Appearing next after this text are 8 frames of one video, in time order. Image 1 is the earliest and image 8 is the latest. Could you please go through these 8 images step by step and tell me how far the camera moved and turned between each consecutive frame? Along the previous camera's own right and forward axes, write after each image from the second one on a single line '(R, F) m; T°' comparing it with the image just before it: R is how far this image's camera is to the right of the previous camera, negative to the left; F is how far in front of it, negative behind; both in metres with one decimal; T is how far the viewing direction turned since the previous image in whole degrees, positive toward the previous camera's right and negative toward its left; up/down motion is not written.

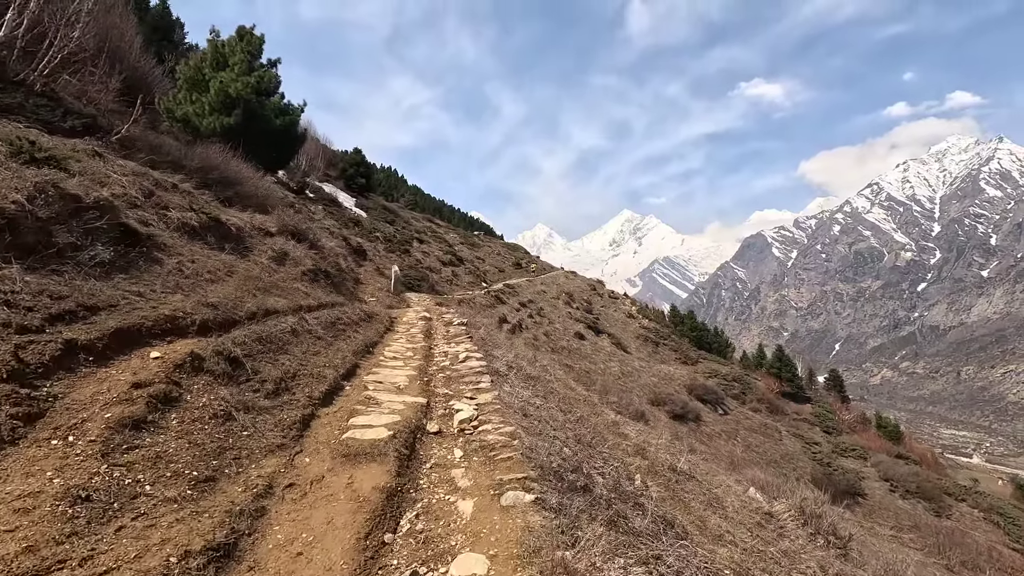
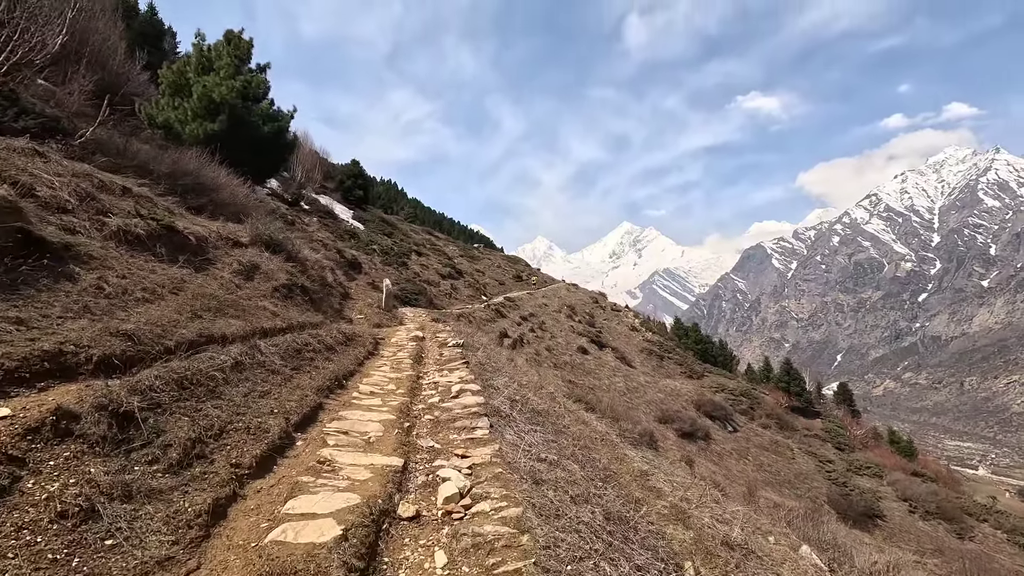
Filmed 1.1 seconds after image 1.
(0.0, +1.3) m; 0°
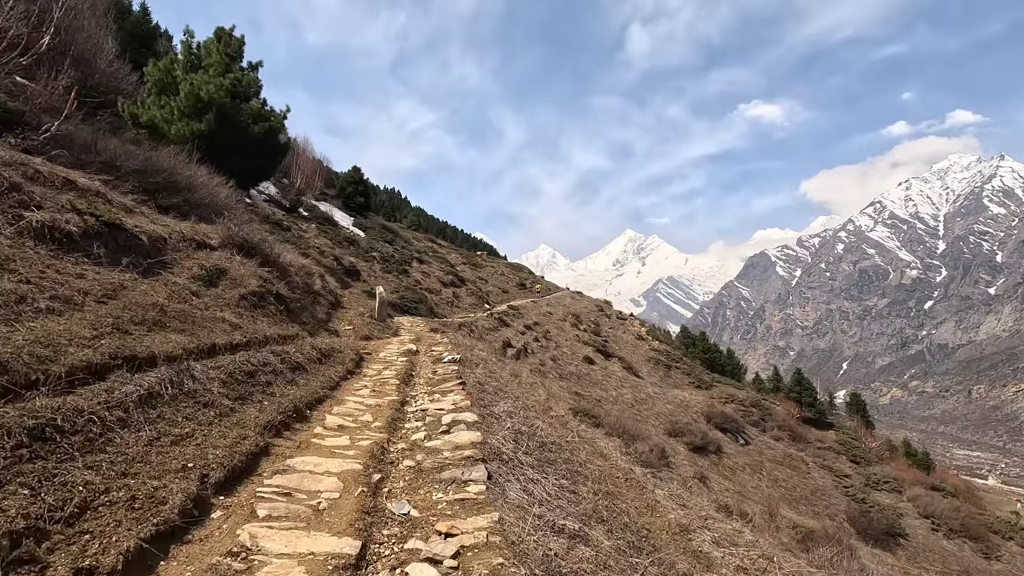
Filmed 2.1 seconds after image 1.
(0.0, +1.2) m; 0°
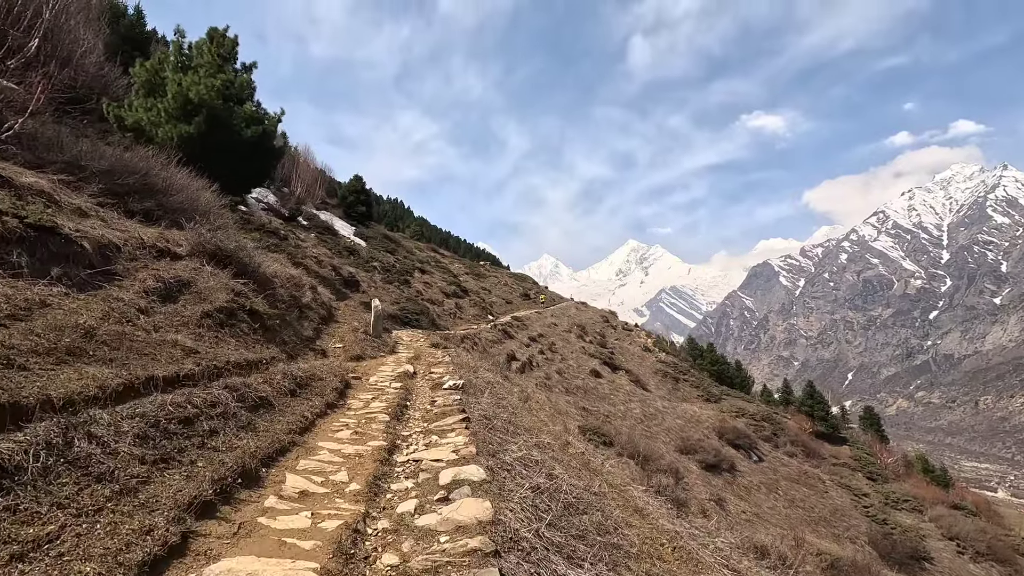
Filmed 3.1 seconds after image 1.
(-0.1, +1.1) m; 0°
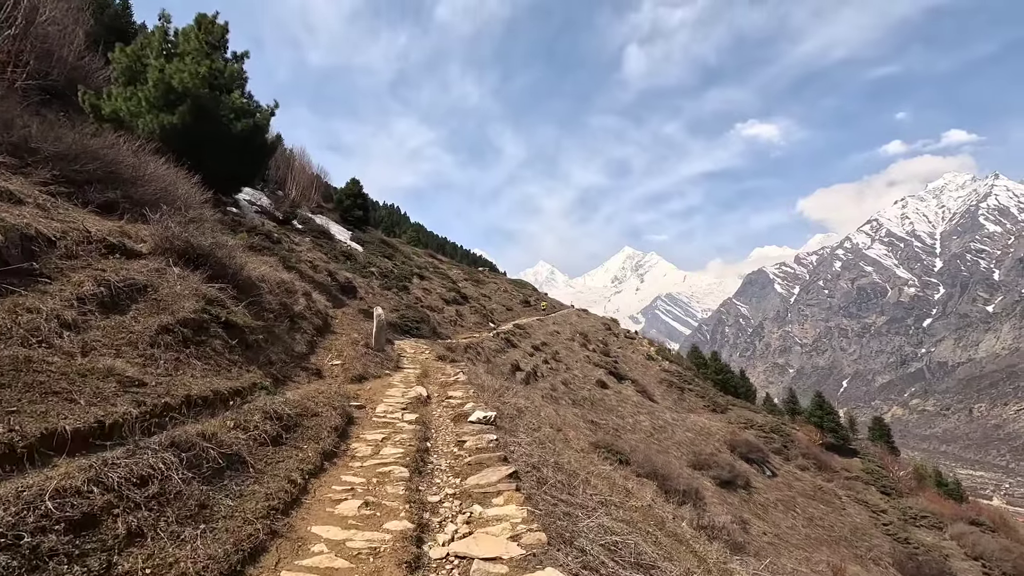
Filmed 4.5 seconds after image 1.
(-0.6, +1.5) m; +1°
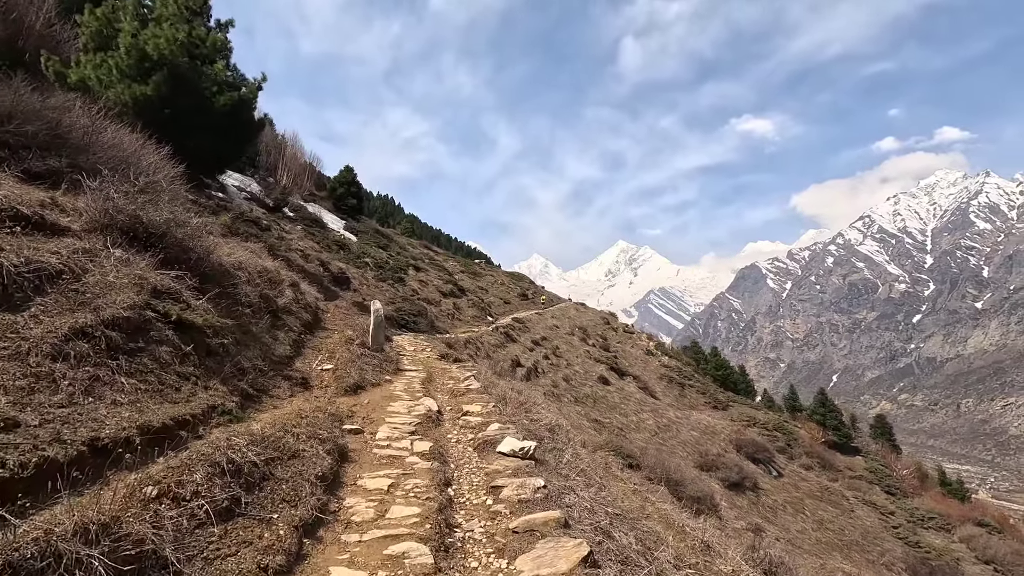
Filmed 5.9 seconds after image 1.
(-0.5, +1.4) m; +1°
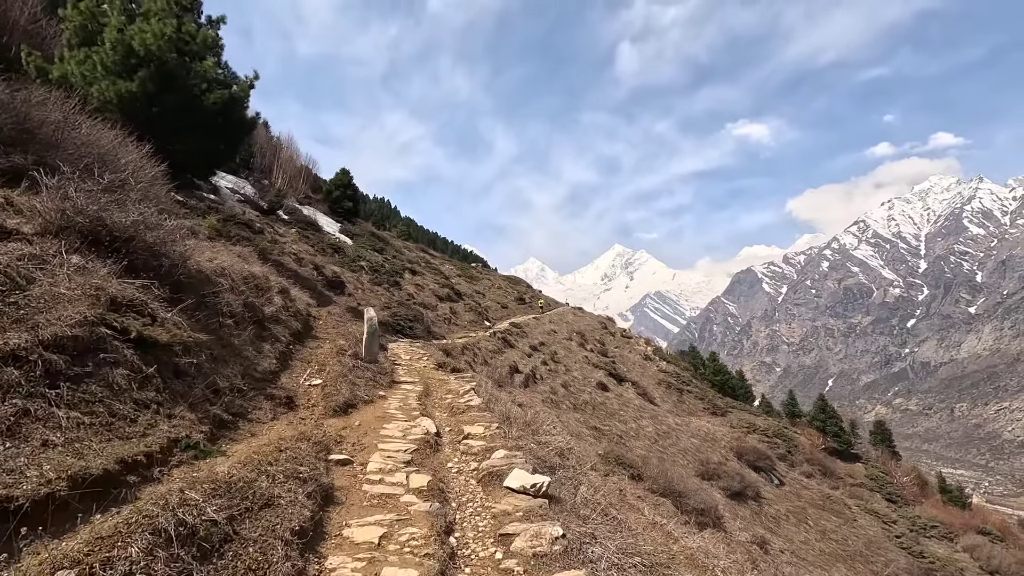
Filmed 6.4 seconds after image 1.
(-0.1, +0.5) m; 0°
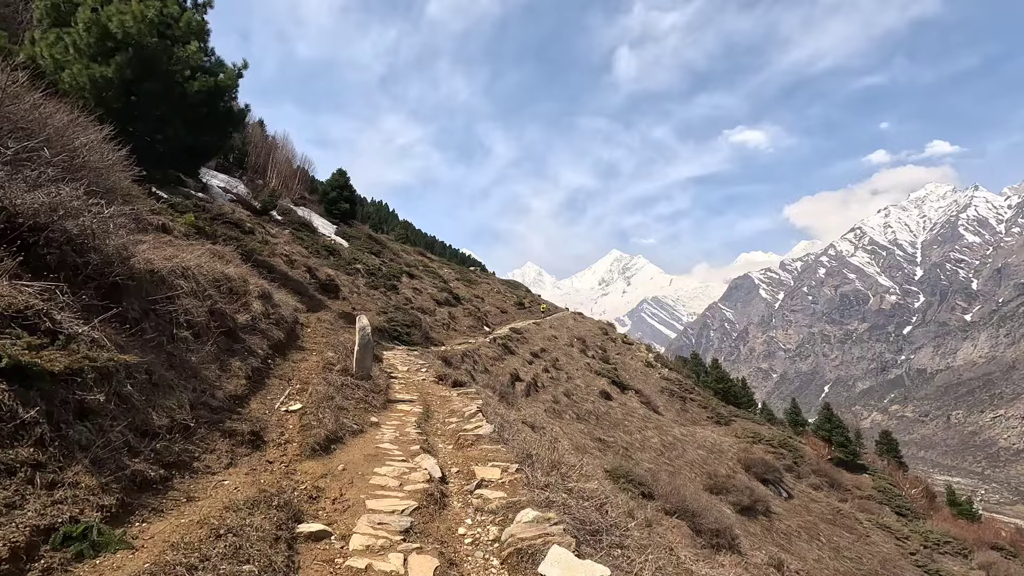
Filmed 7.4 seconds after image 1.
(-0.3, +1.2) m; 0°
